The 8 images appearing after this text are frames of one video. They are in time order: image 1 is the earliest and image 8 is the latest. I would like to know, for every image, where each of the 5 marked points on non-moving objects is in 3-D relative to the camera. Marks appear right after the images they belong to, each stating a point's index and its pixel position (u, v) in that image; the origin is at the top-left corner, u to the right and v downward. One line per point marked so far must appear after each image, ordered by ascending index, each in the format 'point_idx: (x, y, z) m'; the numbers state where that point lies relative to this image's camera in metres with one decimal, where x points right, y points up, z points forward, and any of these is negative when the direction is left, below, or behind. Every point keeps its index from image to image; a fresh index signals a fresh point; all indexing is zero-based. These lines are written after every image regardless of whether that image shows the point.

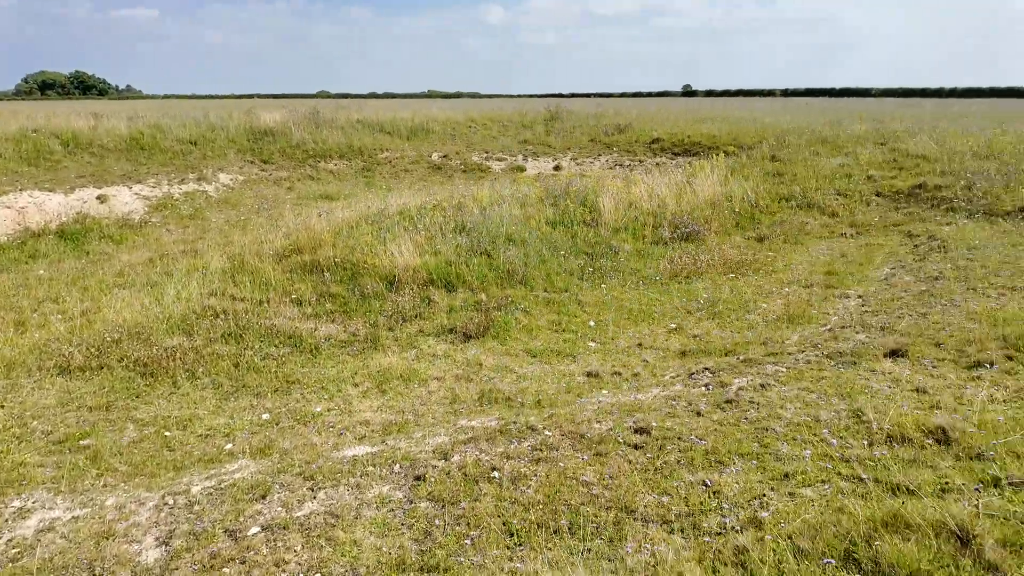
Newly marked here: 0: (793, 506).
0: (+1.6, -1.2, +3.4) m
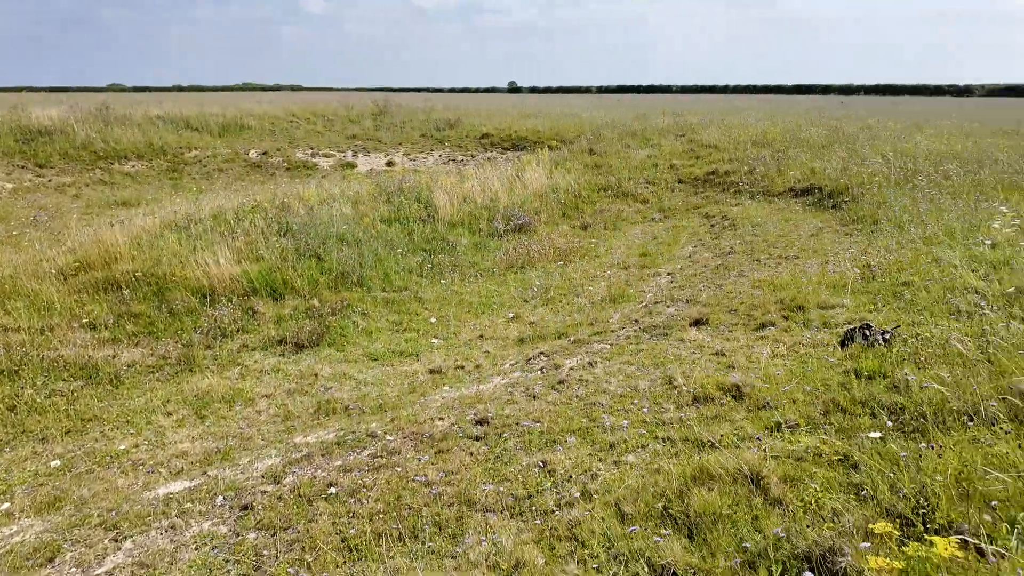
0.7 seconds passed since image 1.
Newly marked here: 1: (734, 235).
0: (+0.7, -1.1, +3.7) m
1: (+3.9, +0.9, +10.7) m
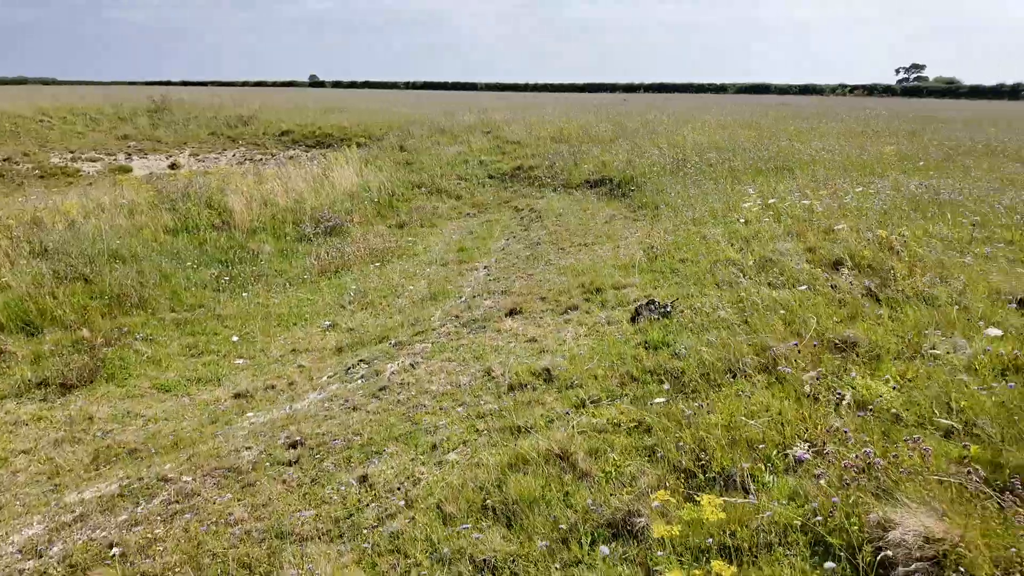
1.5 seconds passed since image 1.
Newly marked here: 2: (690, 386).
0: (-0.4, -1.1, +3.7) m
1: (+0.5, +1.2, +11.3) m
2: (+1.3, -0.7, +4.4) m
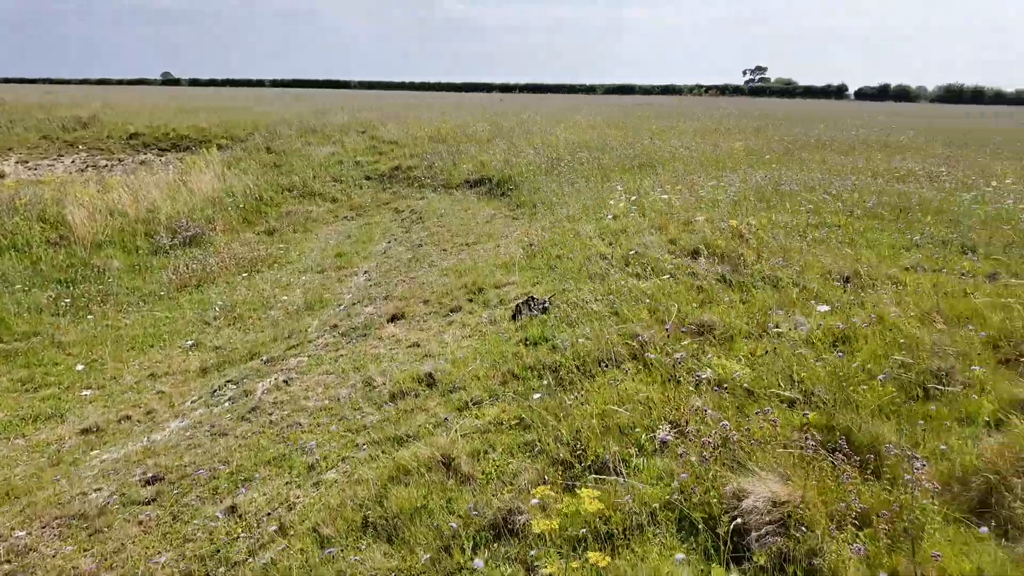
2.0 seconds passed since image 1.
0: (-1.1, -1.2, +3.5) m
1: (-1.7, +1.1, +11.1) m
2: (+0.4, -0.7, +4.5) m
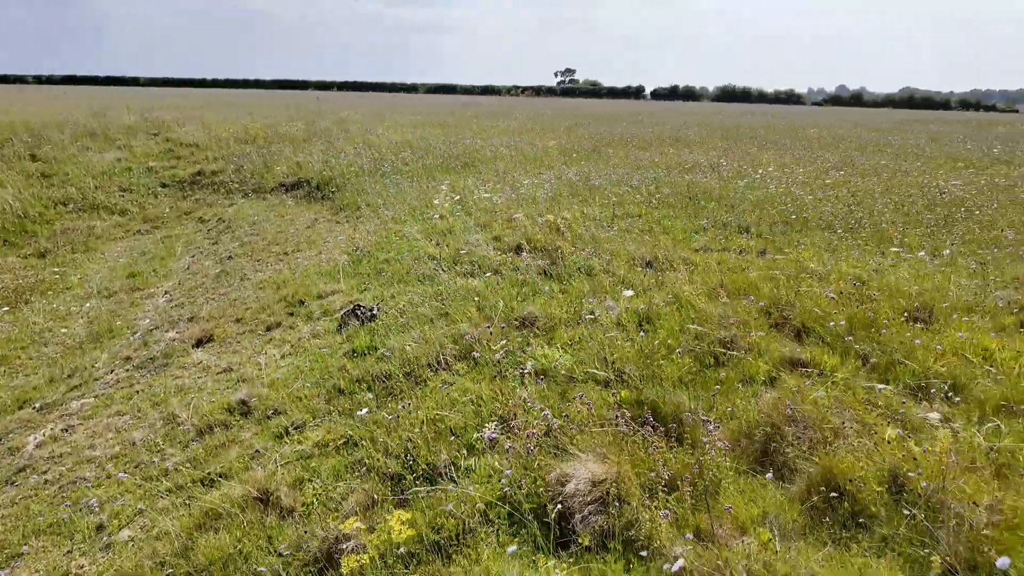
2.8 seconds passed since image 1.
0: (-2.0, -1.4, +3.0) m
1: (-4.8, +0.8, +10.2) m
2: (-0.8, -0.7, +4.4) m
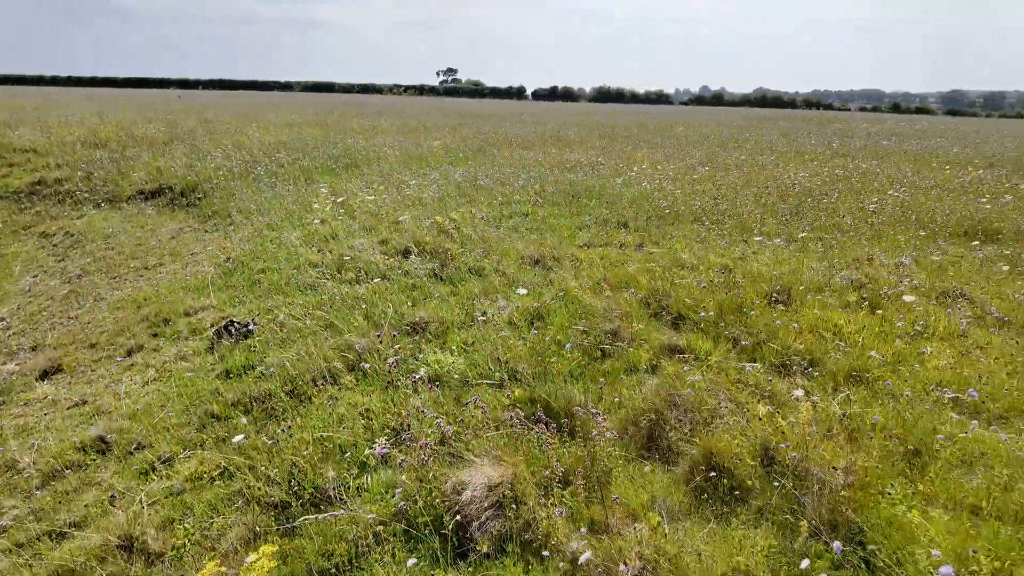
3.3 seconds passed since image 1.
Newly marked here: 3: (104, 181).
0: (-2.5, -1.5, +2.6) m
1: (-6.6, +0.5, +9.1) m
2: (-1.6, -0.8, +4.1) m
3: (-8.5, +2.2, +12.5) m
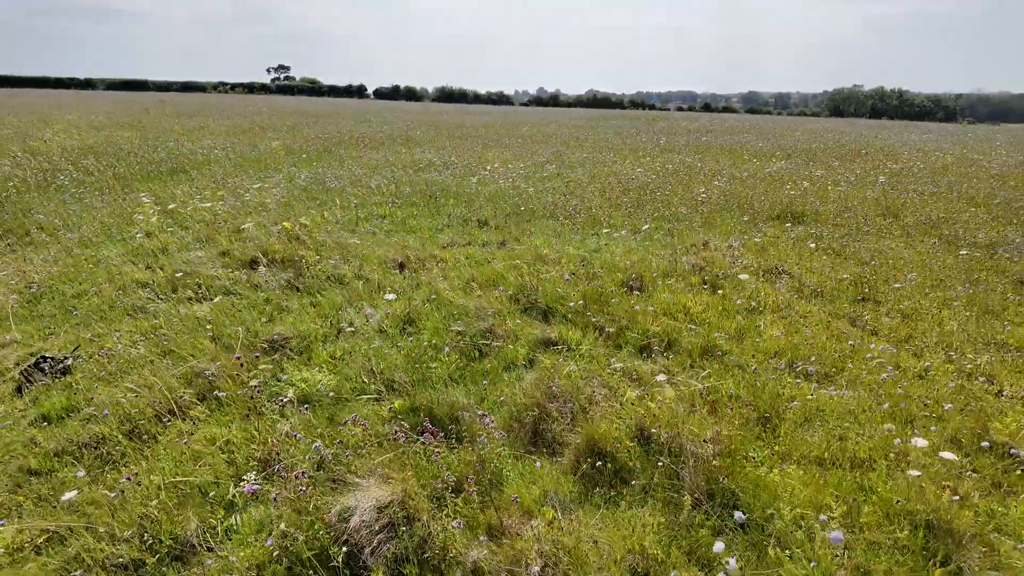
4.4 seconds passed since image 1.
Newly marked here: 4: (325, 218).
0: (-2.8, -1.7, +1.8) m
1: (-8.4, 0.0, +7.3) m
2: (-2.3, -1.0, +3.6) m
3: (-11.2, +1.5, +10.1) m
4: (-2.7, +1.0, +8.7) m
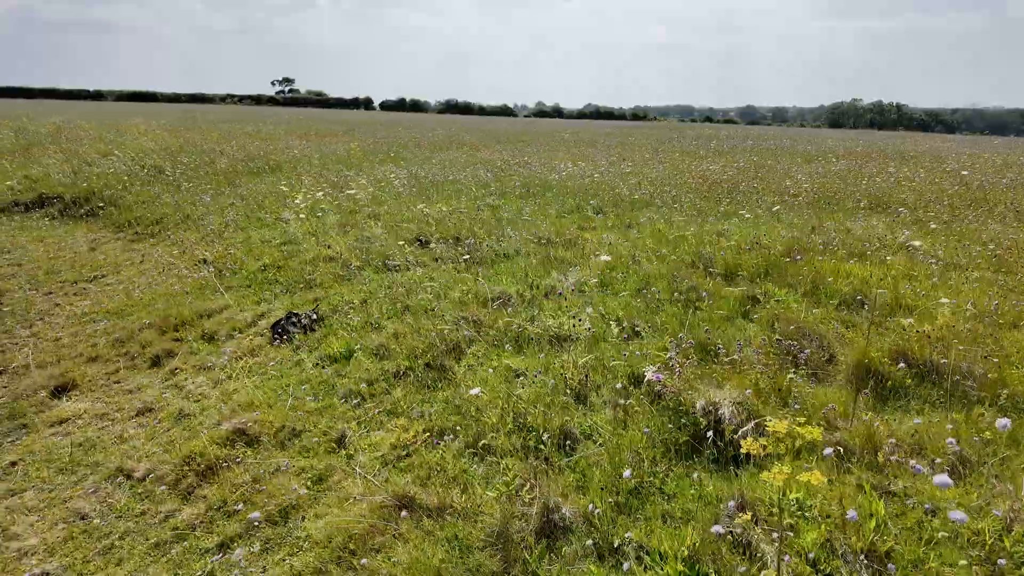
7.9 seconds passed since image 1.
0: (-1.0, -1.3, +2.3) m
1: (-6.6, +0.3, +7.8) m
2: (-0.5, -0.6, +4.1) m
3: (-9.4, +1.7, +10.7) m
4: (-0.9, +1.3, +9.3) m
